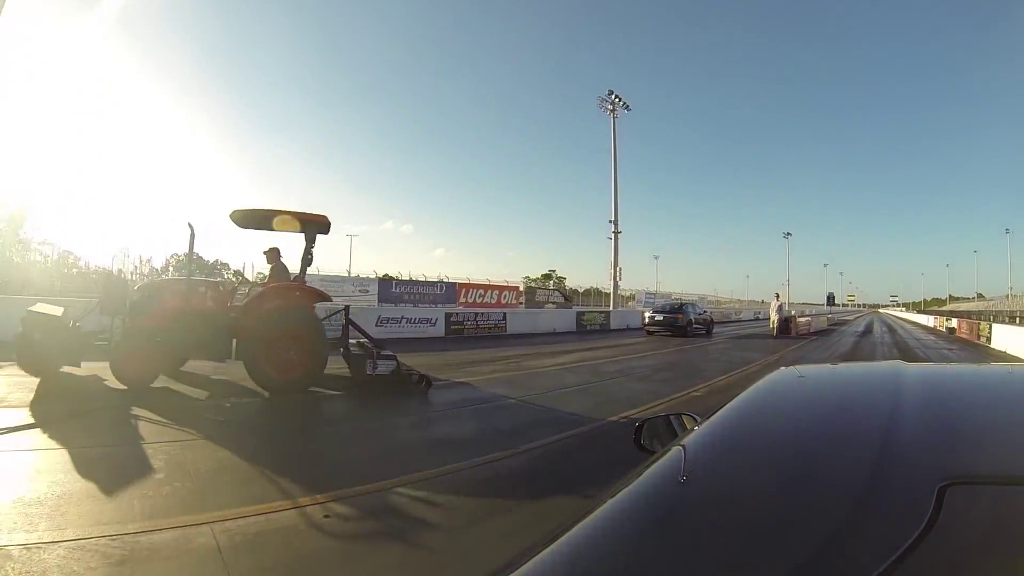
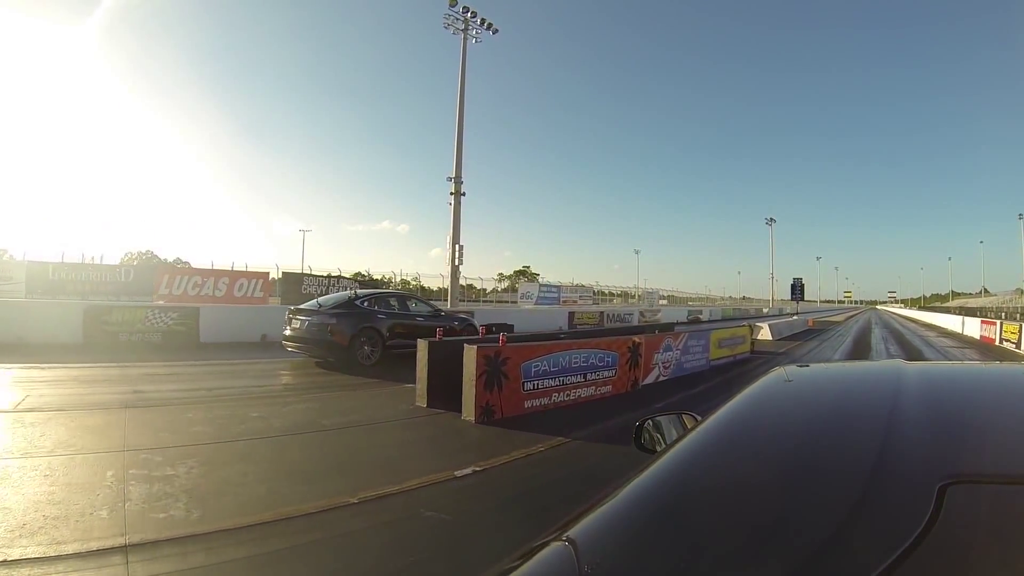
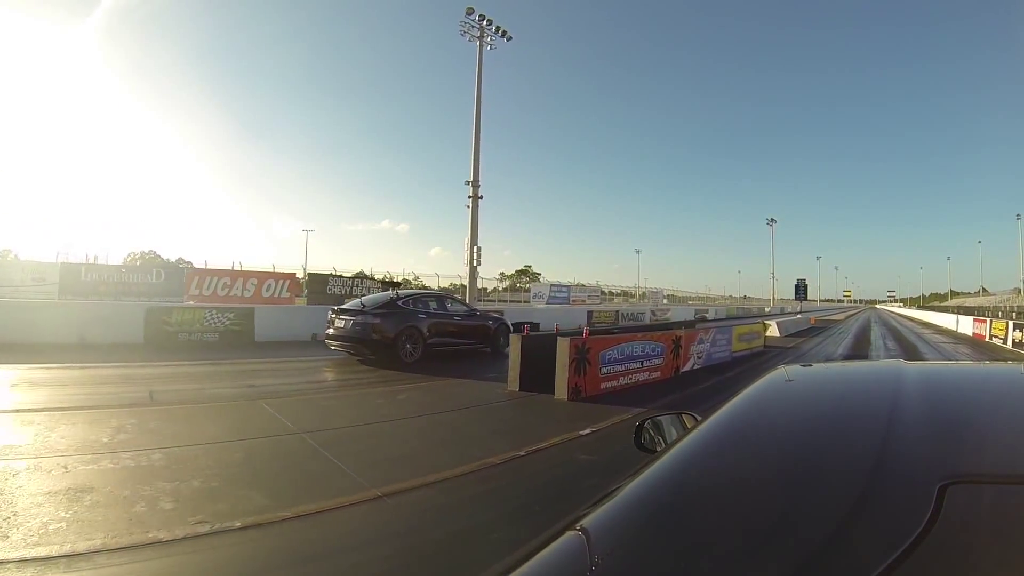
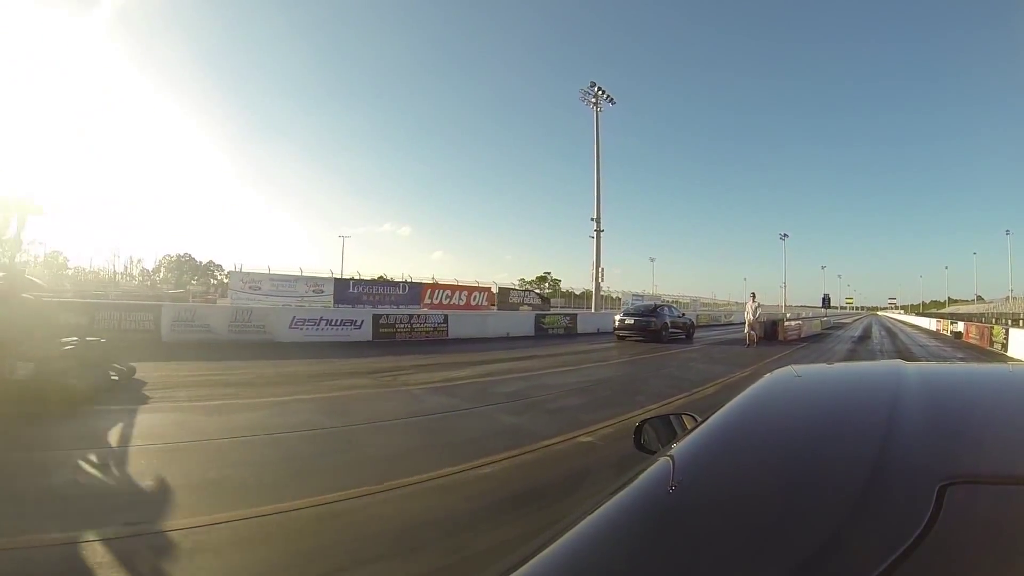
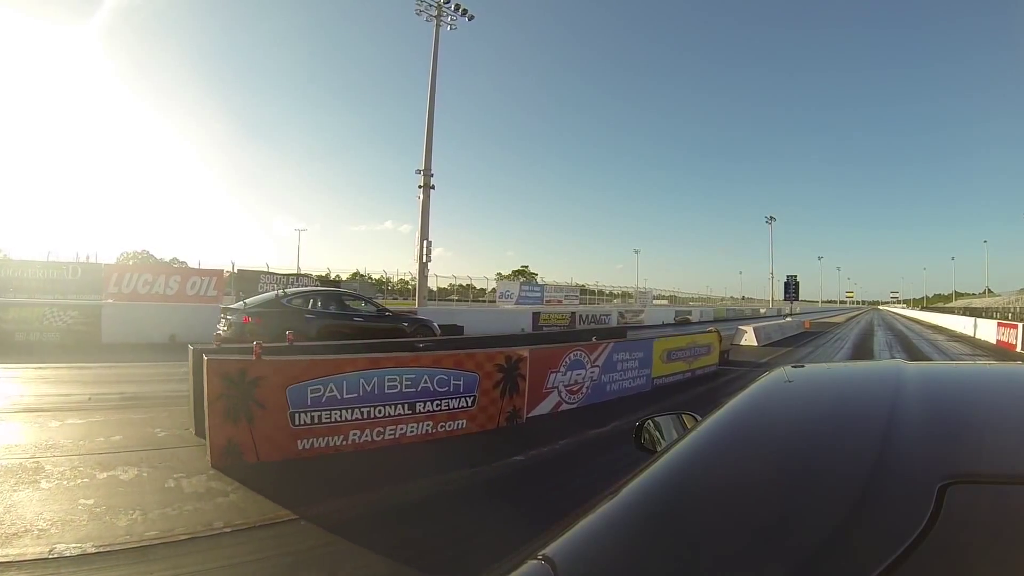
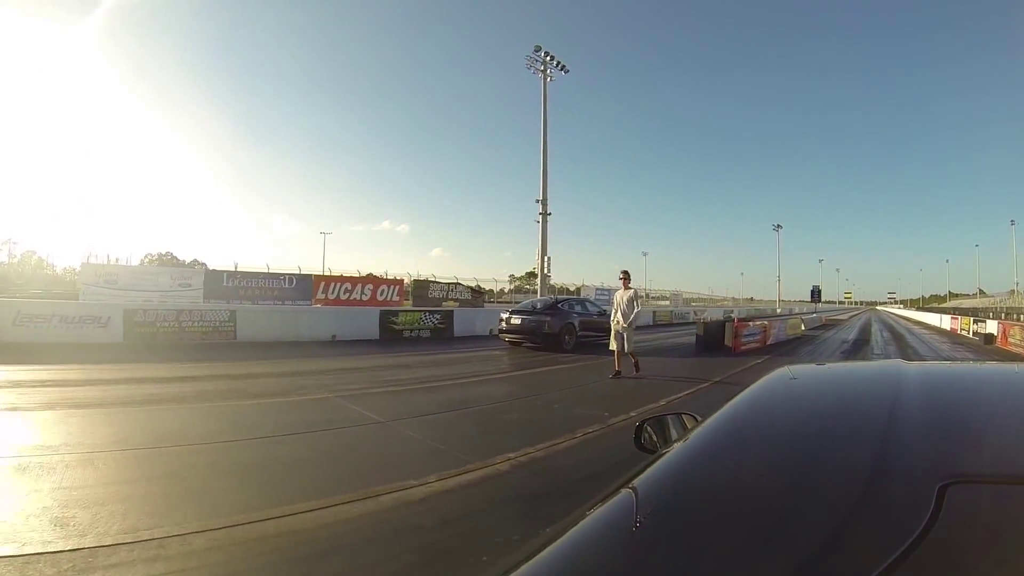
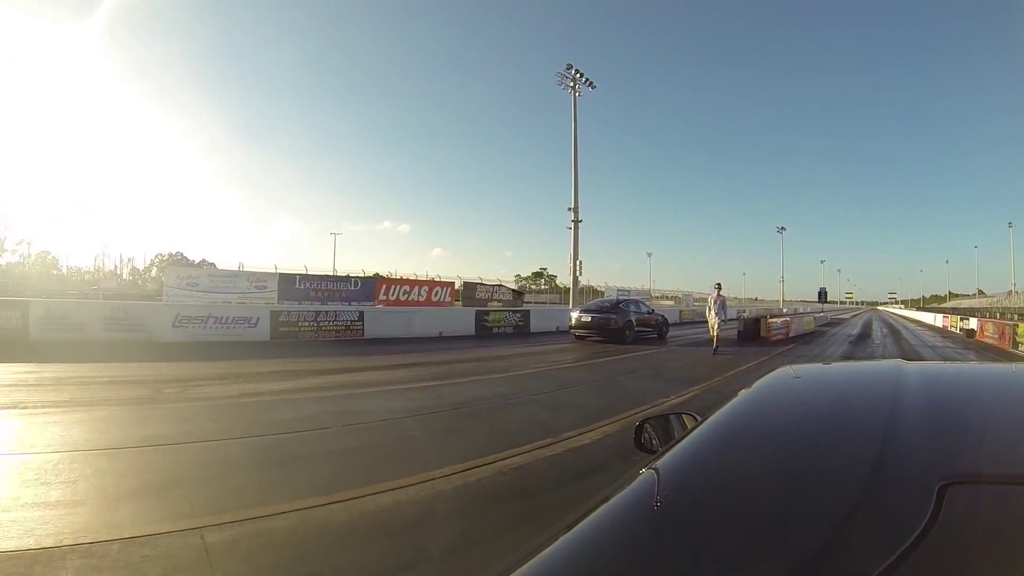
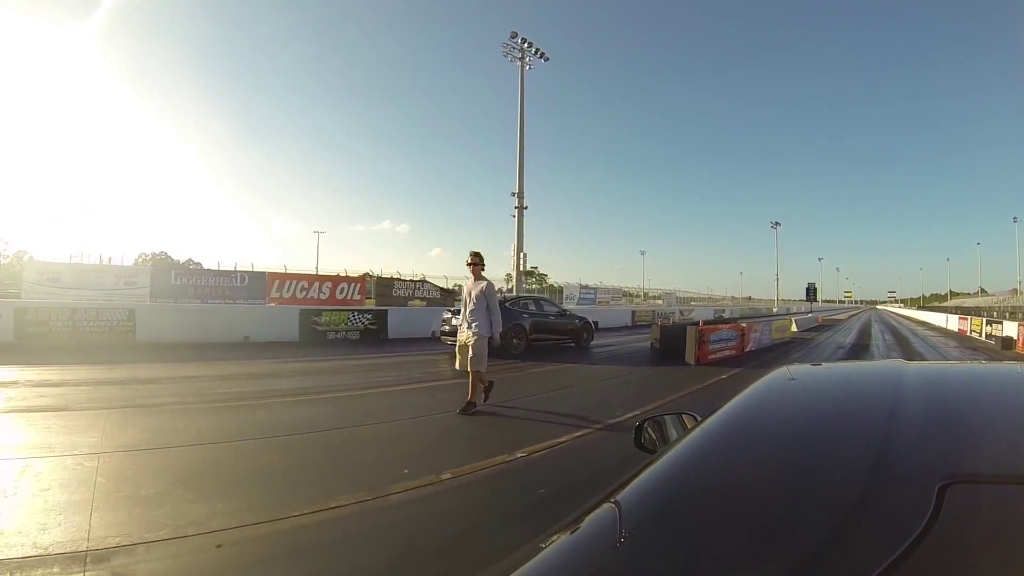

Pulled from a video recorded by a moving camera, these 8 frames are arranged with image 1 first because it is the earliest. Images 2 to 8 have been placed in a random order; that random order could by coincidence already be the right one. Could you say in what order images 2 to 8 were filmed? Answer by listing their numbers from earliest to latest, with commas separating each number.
4, 7, 6, 8, 3, 2, 5
